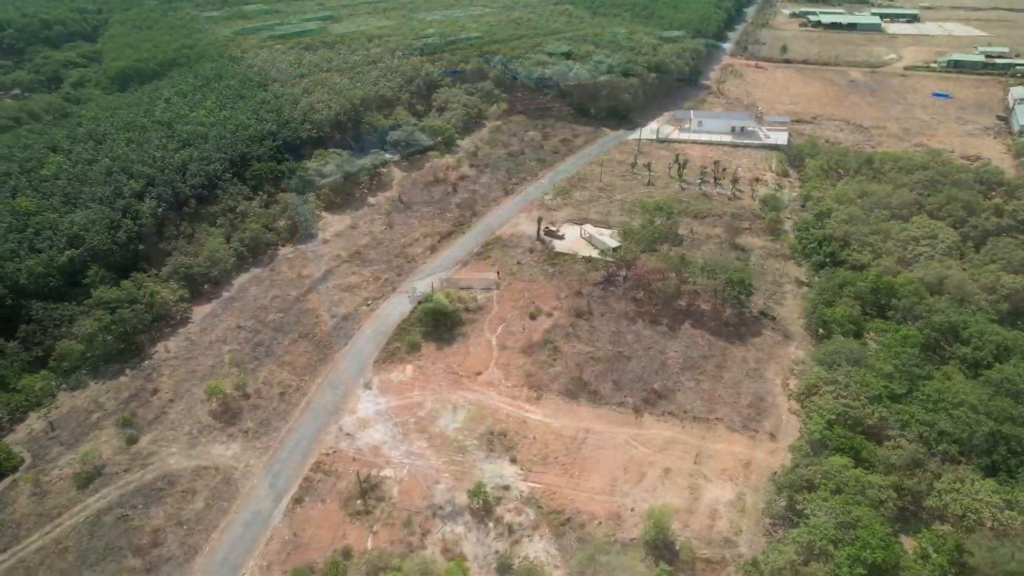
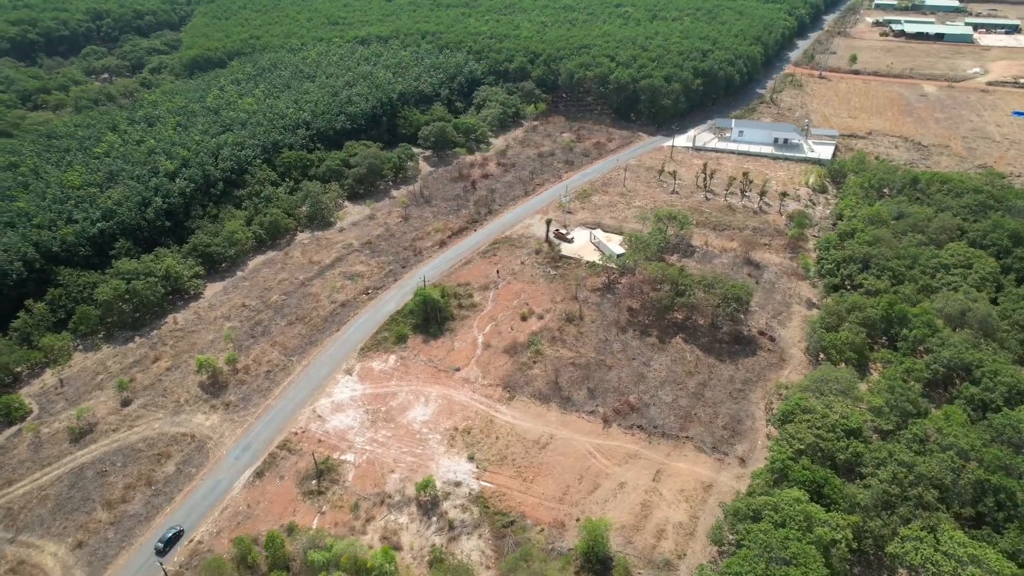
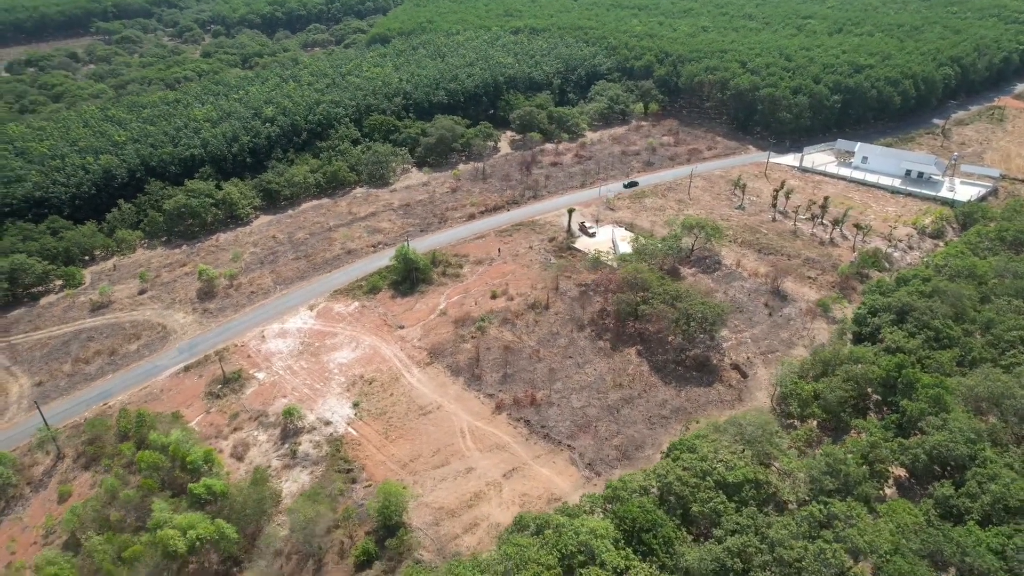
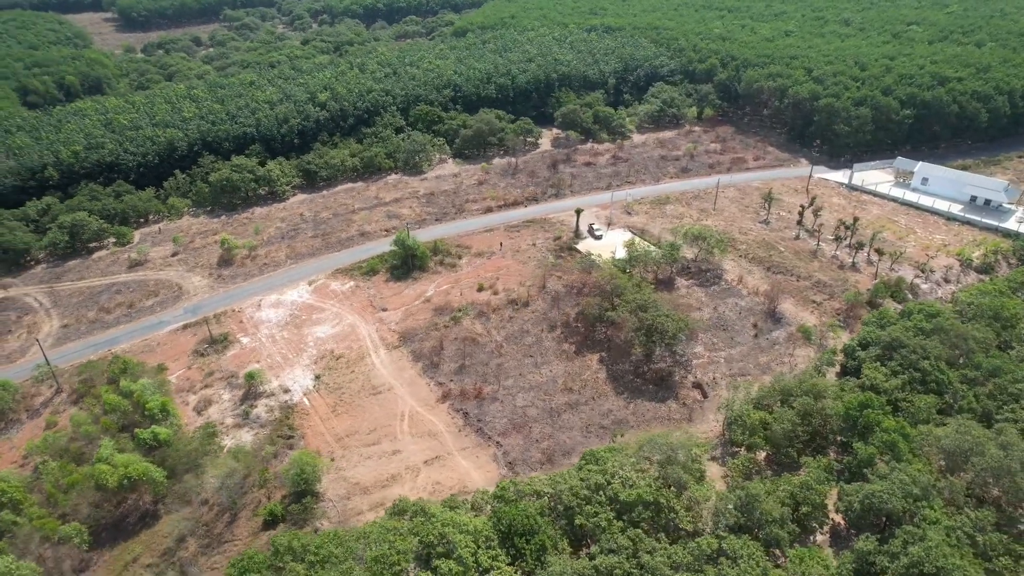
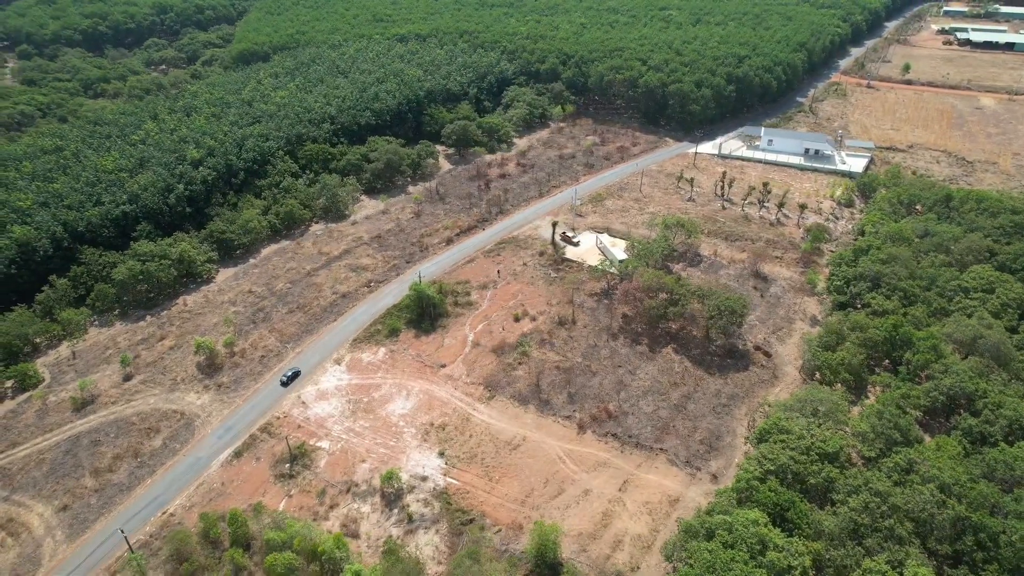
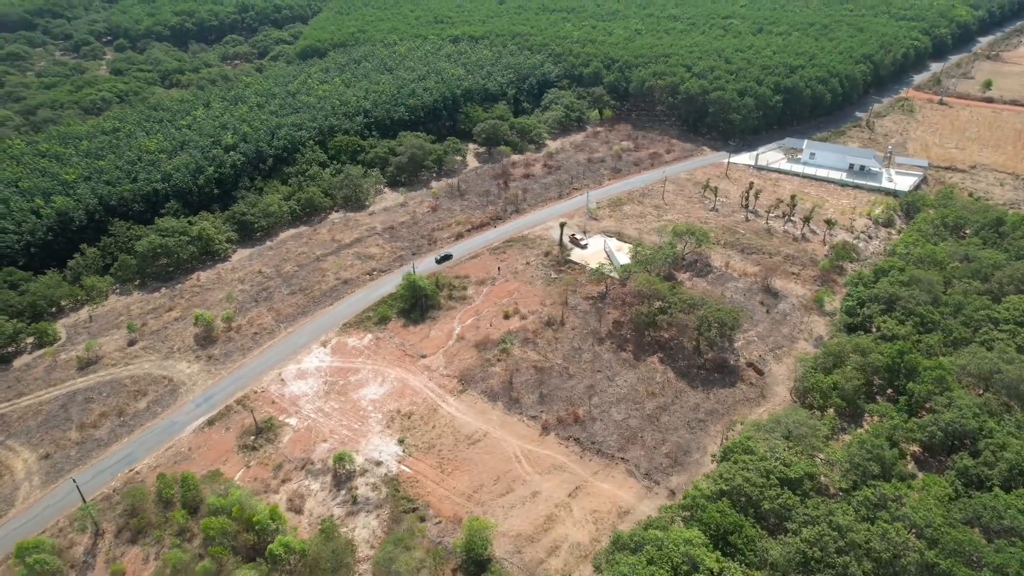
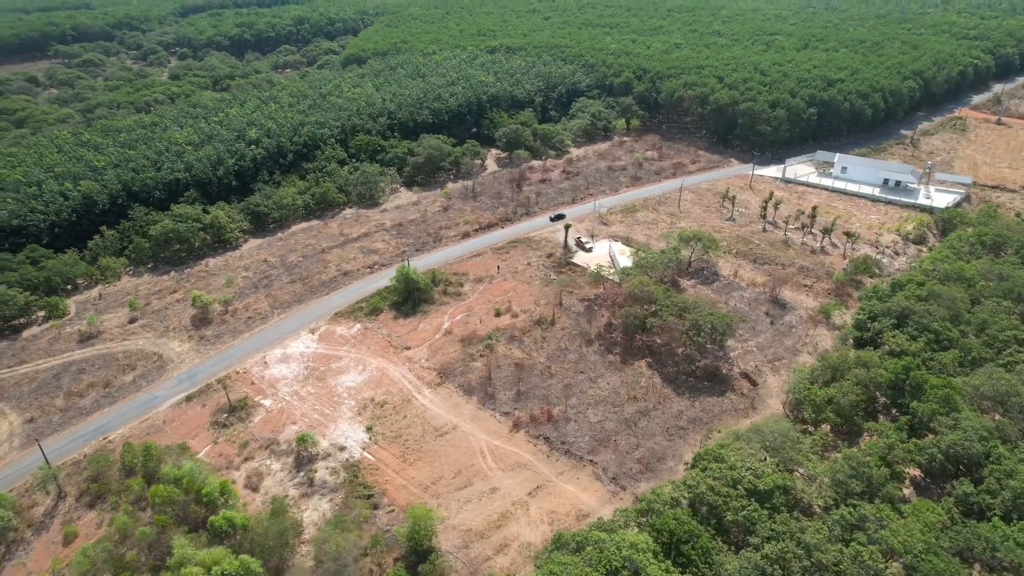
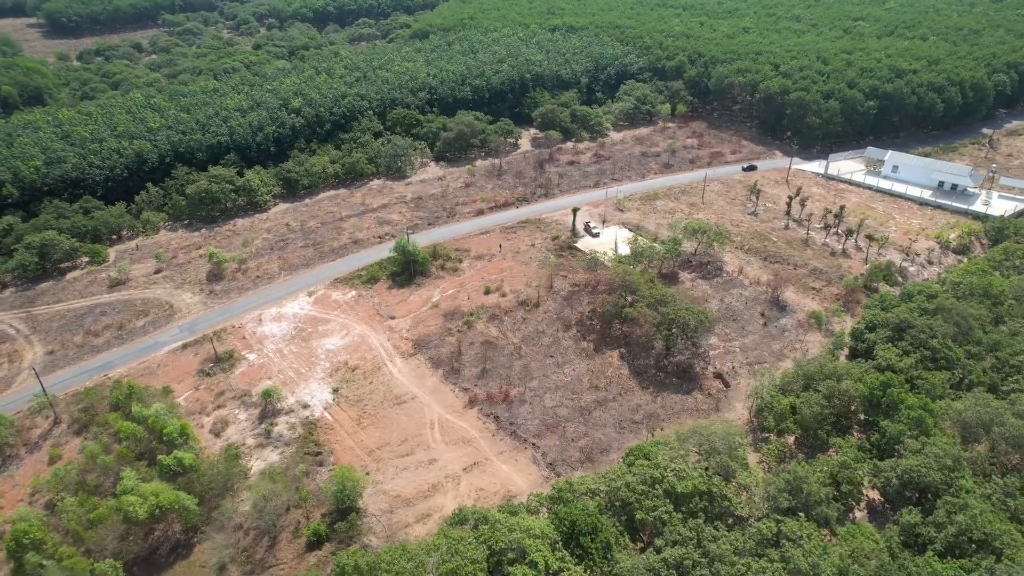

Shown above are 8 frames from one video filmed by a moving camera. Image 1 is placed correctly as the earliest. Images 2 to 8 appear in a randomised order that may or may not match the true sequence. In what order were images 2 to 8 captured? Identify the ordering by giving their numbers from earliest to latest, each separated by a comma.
2, 5, 6, 7, 3, 8, 4
